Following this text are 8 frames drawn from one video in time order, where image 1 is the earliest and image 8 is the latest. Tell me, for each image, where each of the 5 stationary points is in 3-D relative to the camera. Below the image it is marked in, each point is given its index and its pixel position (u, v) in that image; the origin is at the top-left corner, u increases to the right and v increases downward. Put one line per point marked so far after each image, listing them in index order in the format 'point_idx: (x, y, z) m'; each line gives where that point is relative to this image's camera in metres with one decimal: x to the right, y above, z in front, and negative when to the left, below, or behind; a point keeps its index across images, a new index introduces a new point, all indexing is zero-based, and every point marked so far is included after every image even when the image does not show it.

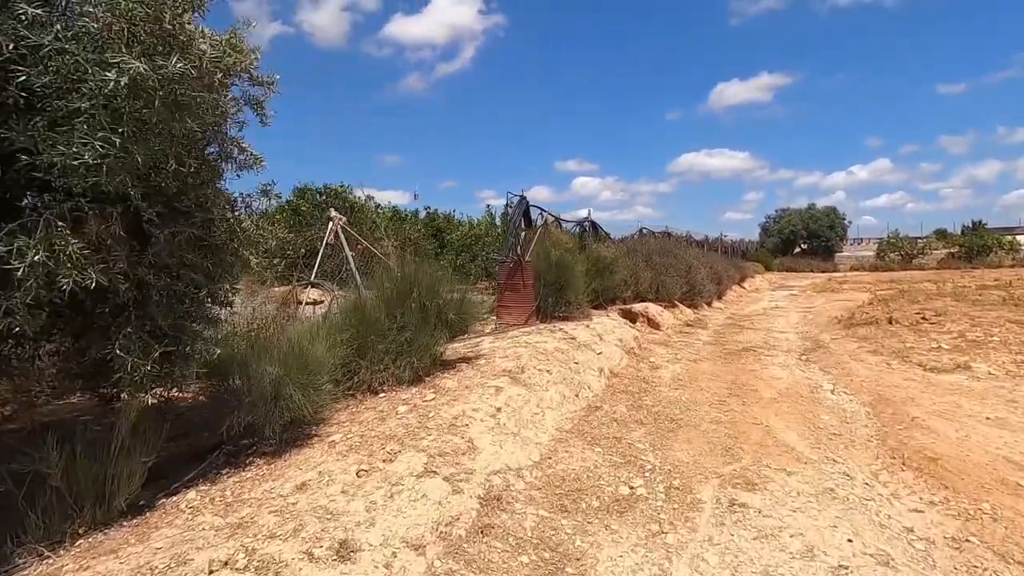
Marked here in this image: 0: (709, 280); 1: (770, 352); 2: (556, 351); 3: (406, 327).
0: (+6.4, +0.2, +16.8) m
1: (+4.7, -1.2, +9.5) m
2: (+0.5, -0.8, +6.4) m
3: (-1.1, -0.4, +5.3) m
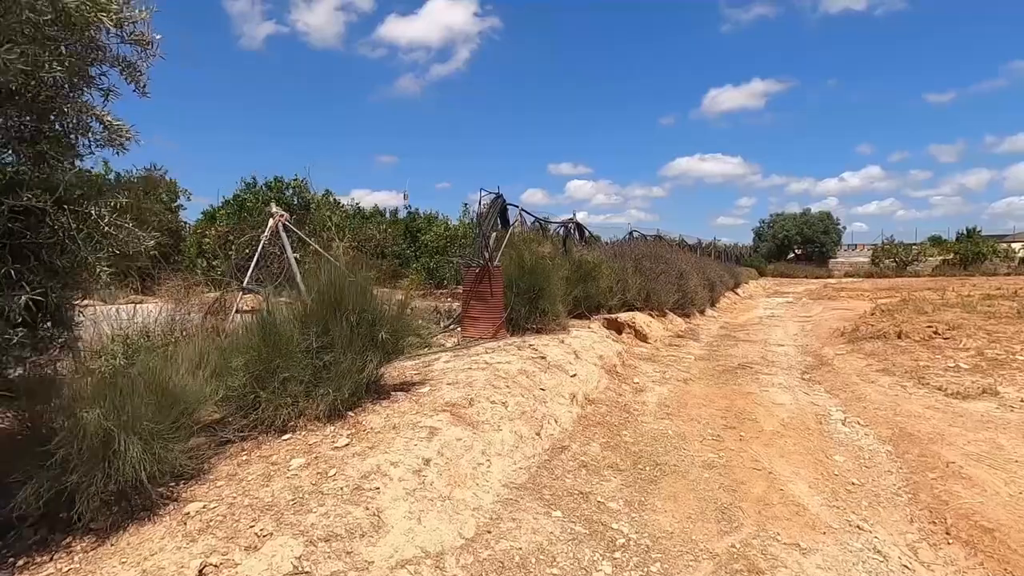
0: (+5.8, 0.0, +15.8) m
1: (+4.2, -1.4, +8.5) m
2: (+0.1, -0.9, +5.4) m
3: (-1.5, -0.5, +4.3) m
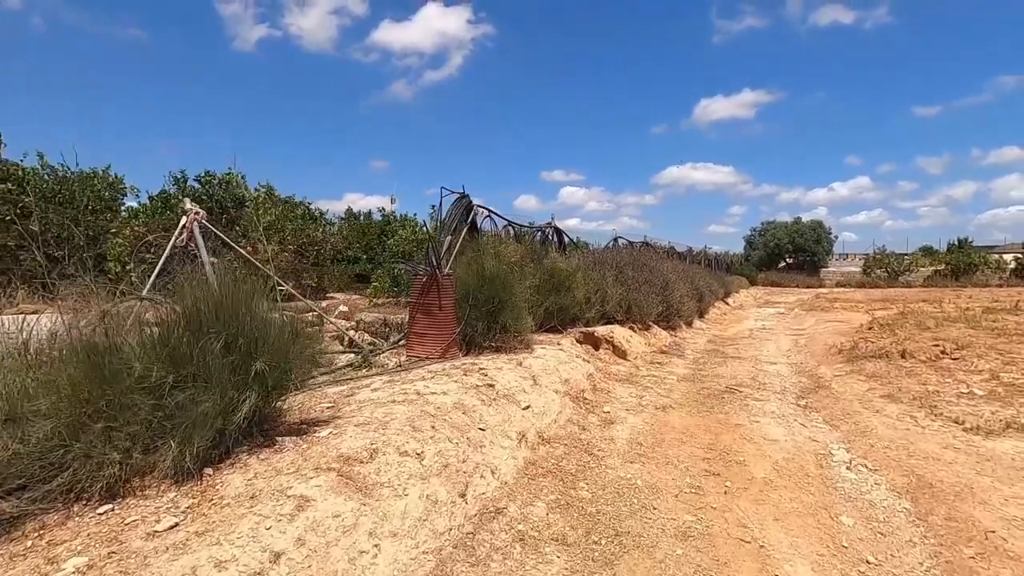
0: (+5.1, -0.3, +14.9) m
1: (+3.6, -1.6, +7.5) m
2: (-0.5, -1.0, +4.3) m
3: (-2.1, -0.6, +3.3) m
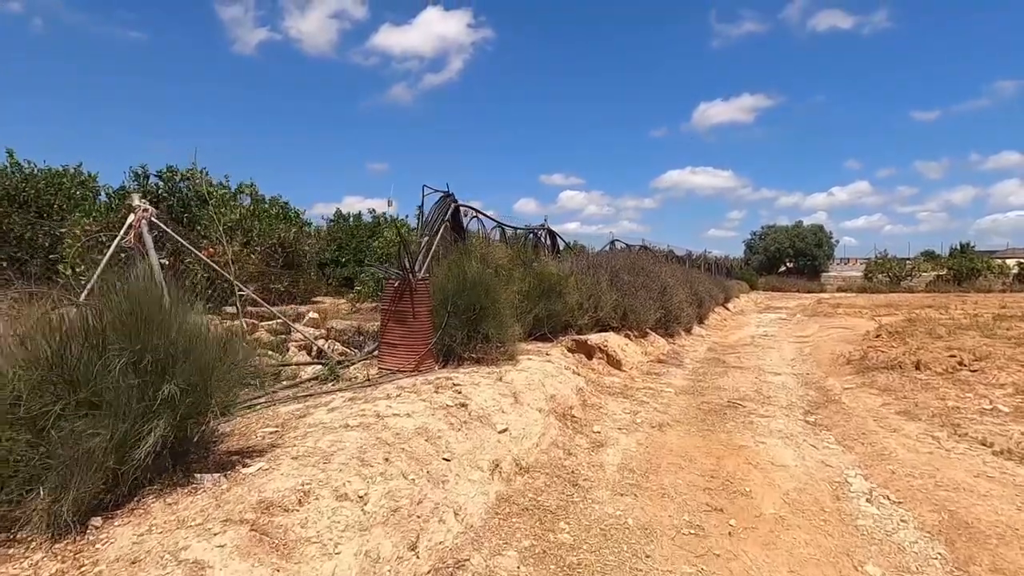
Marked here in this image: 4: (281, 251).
0: (+4.9, -0.4, +14.3) m
1: (+3.4, -1.6, +6.9) m
2: (-0.7, -1.1, +3.8) m
3: (-2.3, -0.6, +2.7) m
4: (-3.9, +0.6, +8.7) m
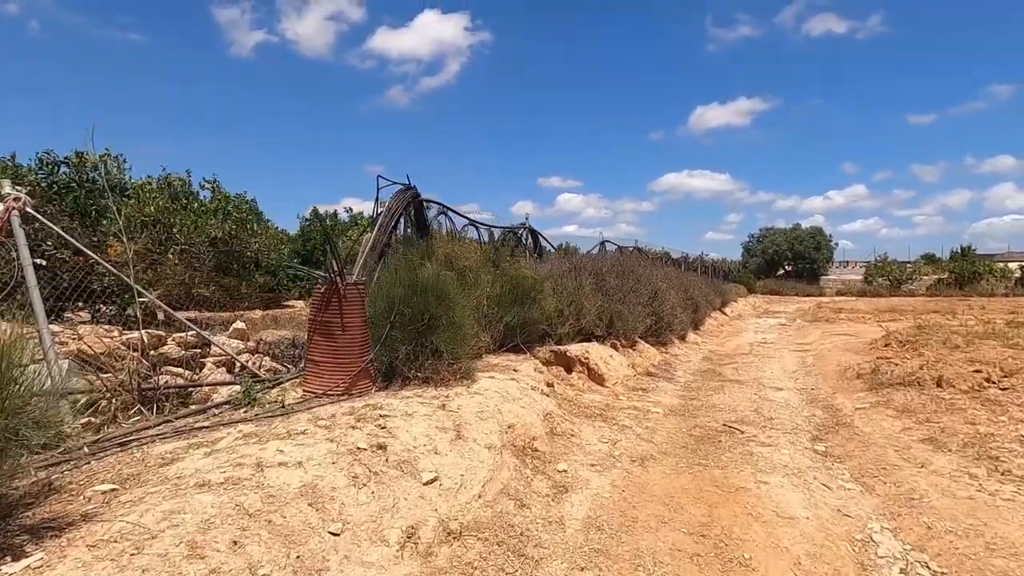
0: (+4.4, -0.5, +13.3) m
1: (+2.9, -1.7, +6.0) m
2: (-1.2, -1.1, +2.8) m
3: (-2.7, -0.7, +1.7) m
4: (-4.4, +0.6, +7.7) m
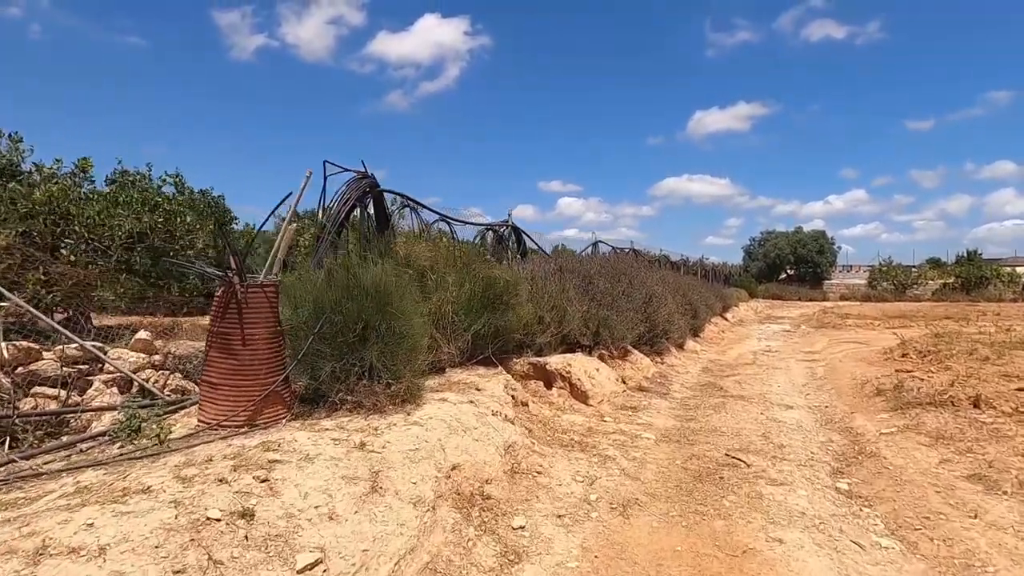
0: (+4.0, -0.6, +12.3) m
1: (+2.5, -1.7, +4.9) m
2: (-1.6, -1.1, +1.7) m
3: (-3.1, -0.7, +0.7) m
4: (-4.7, +0.5, +6.7) m
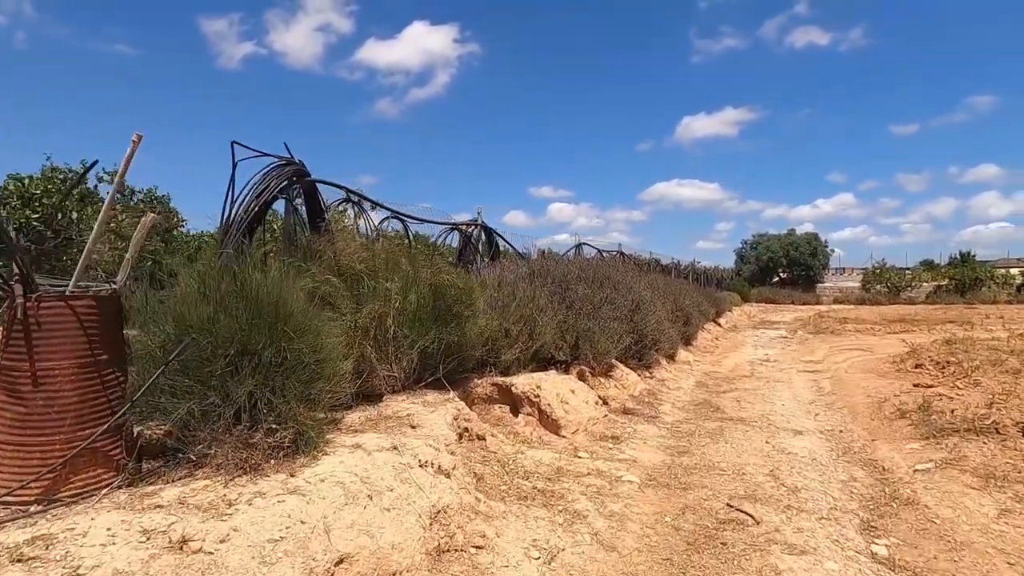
0: (+3.4, -0.7, +11.2) m
1: (+2.1, -1.8, +3.8) m
2: (-2.0, -1.2, +0.6) m
3: (-3.5, -0.7, -0.5) m
4: (-5.2, +0.4, +5.5) m
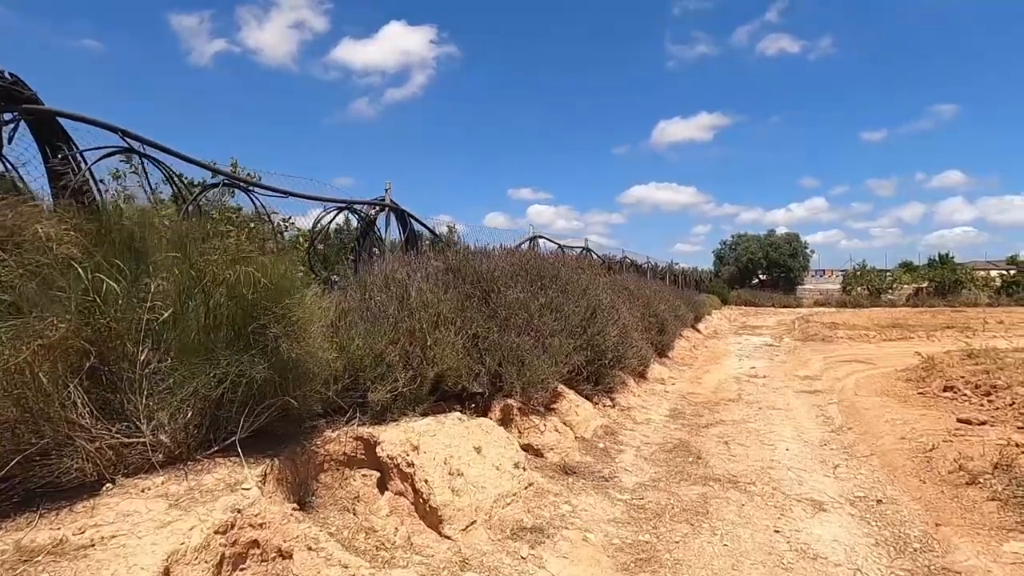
0: (+2.2, -0.8, +9.1) m
1: (+1.2, -1.8, +1.6) m
2: (-2.7, -1.2, -1.7) m
3: (-4.2, -0.7, -2.9) m
4: (-6.2, +0.4, +3.1) m
